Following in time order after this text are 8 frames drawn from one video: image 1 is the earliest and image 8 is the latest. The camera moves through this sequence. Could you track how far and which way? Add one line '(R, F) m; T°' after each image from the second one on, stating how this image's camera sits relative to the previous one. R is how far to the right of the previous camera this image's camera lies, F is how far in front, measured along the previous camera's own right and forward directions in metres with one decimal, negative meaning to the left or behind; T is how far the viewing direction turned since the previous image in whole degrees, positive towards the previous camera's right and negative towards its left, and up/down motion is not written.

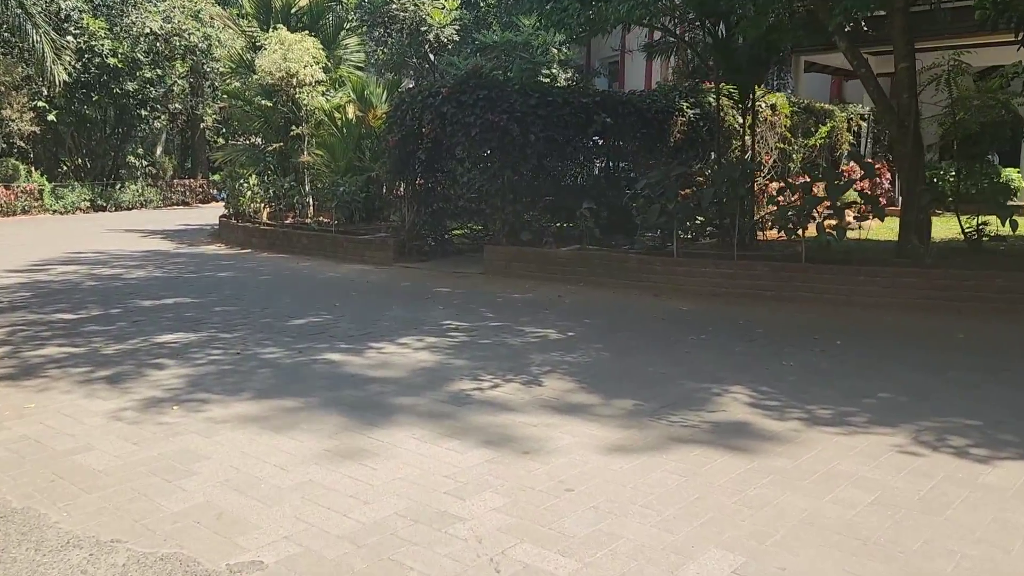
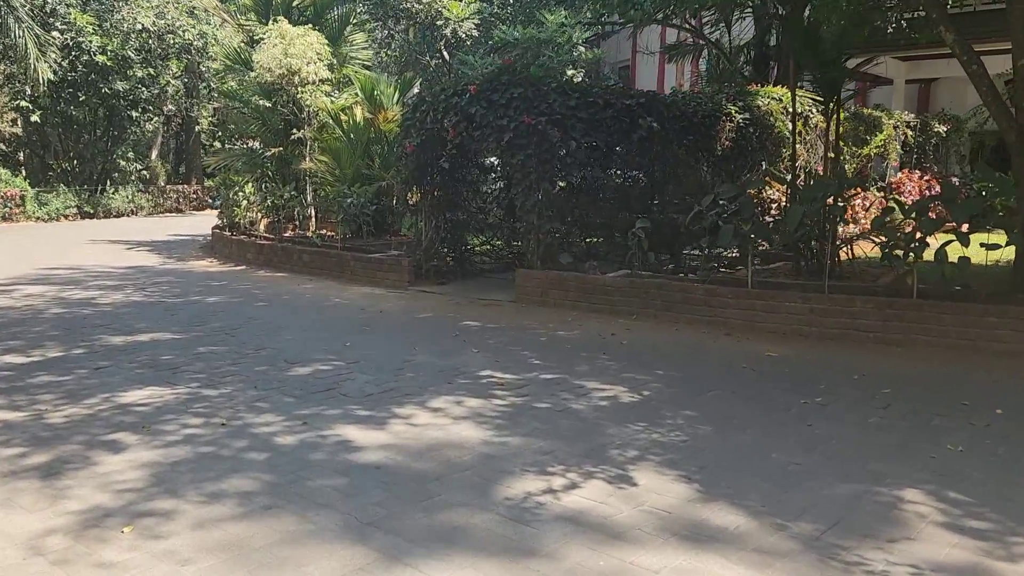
(-0.4, +1.4) m; 0°
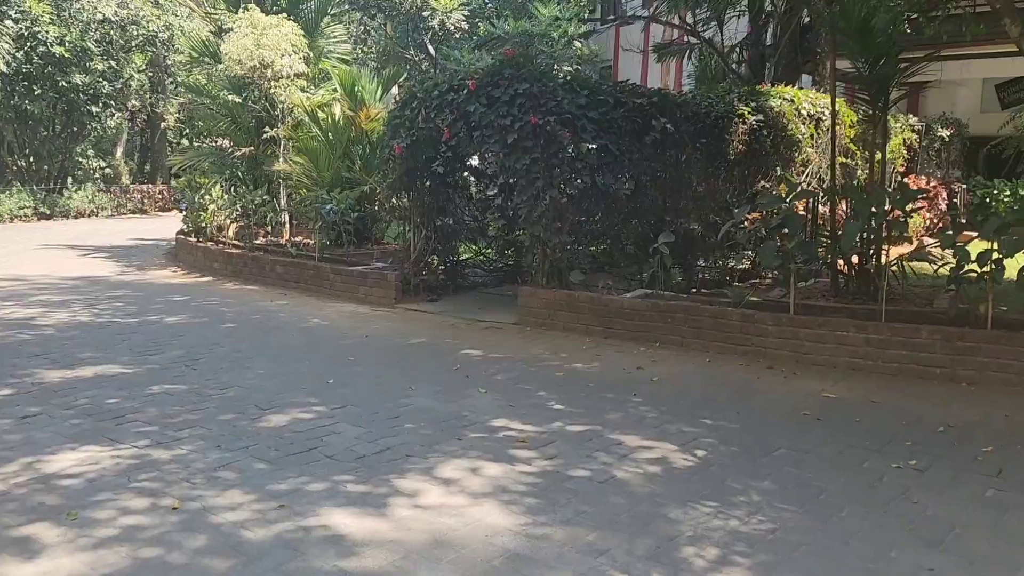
(-0.3, +1.0) m; +2°
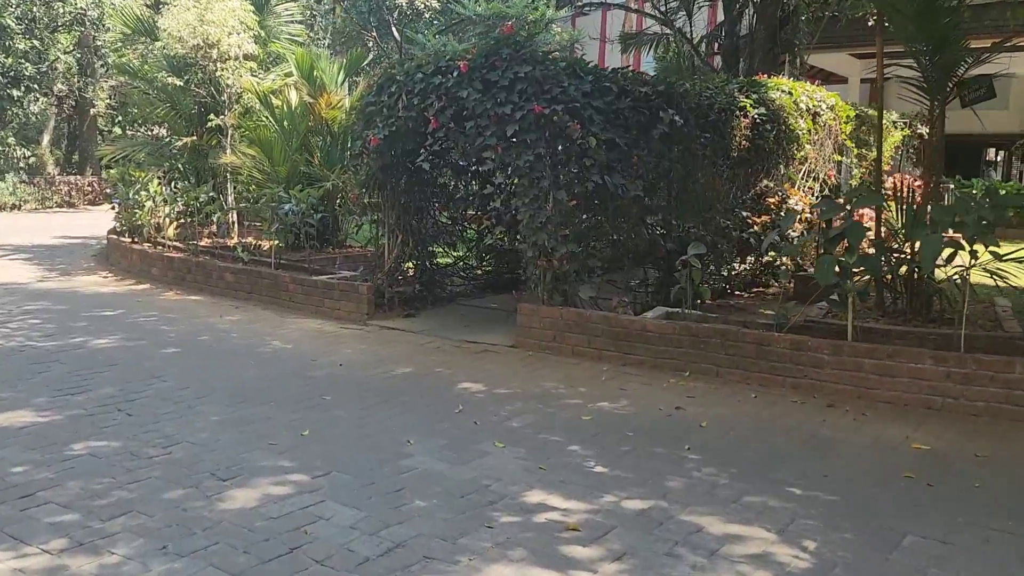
(-0.4, +1.1) m; +4°
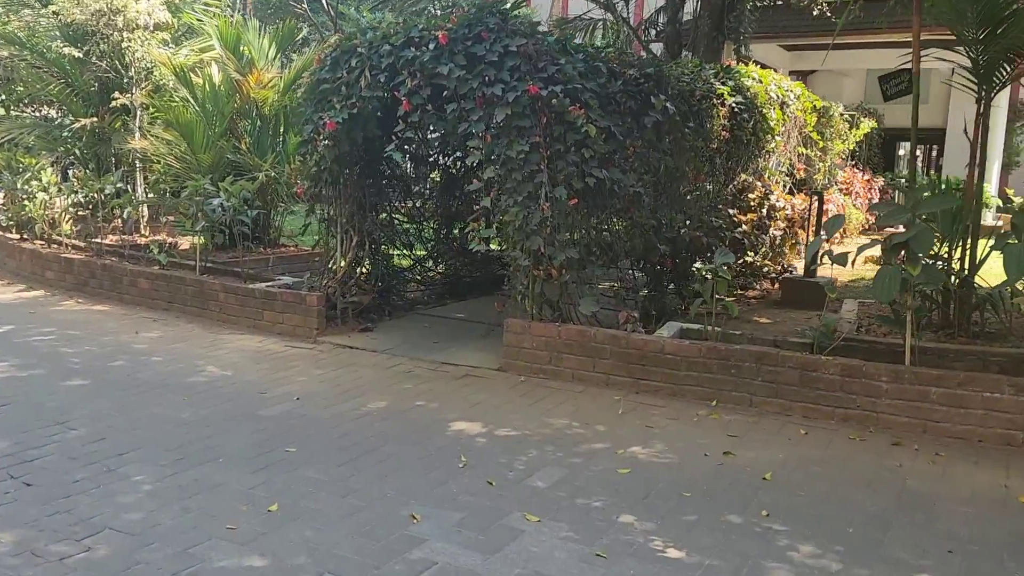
(-0.5, +1.0) m; +6°
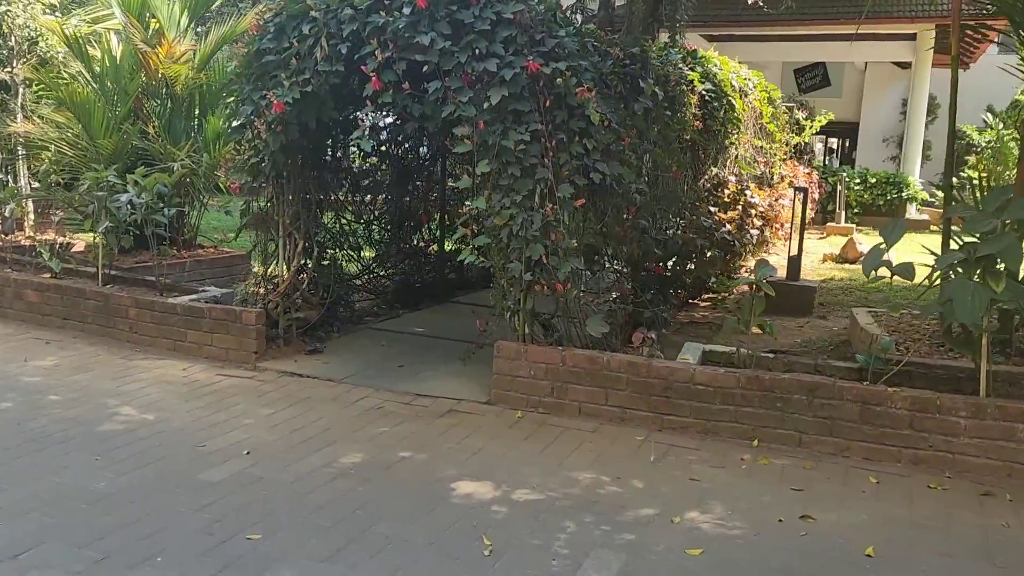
(-0.5, +0.9) m; +7°
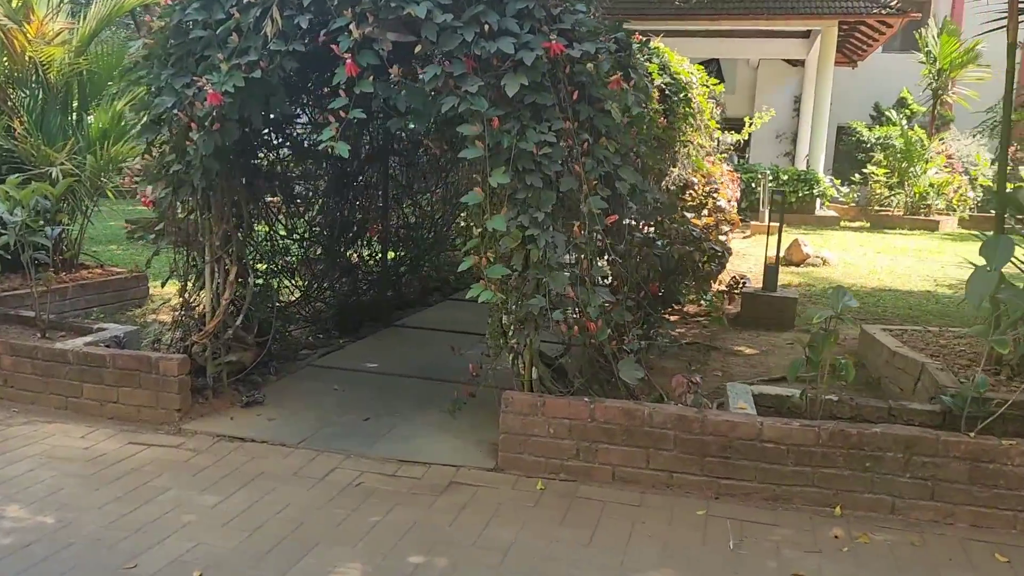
(-0.6, +1.0) m; +8°
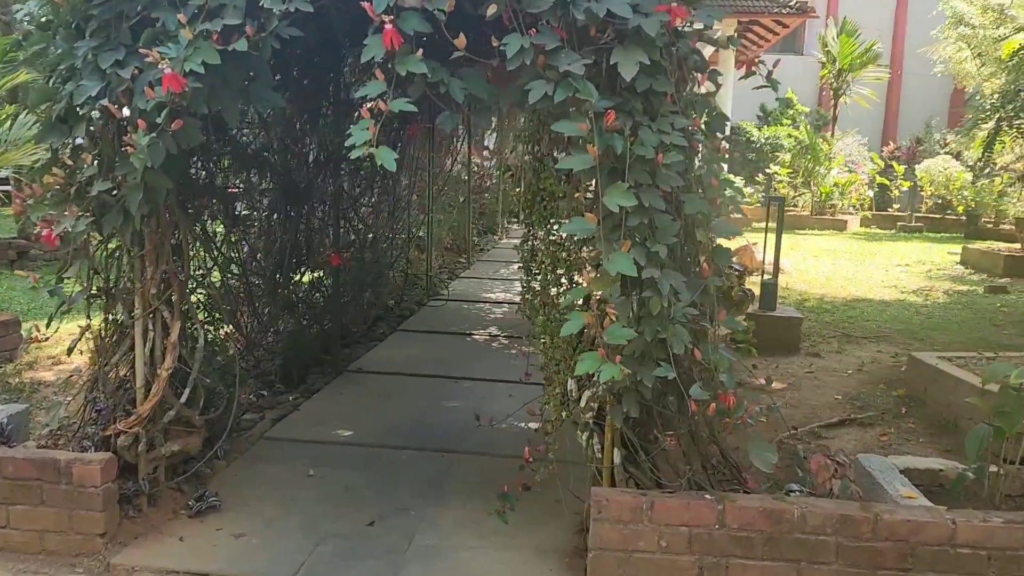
(-0.7, +1.1) m; +9°
